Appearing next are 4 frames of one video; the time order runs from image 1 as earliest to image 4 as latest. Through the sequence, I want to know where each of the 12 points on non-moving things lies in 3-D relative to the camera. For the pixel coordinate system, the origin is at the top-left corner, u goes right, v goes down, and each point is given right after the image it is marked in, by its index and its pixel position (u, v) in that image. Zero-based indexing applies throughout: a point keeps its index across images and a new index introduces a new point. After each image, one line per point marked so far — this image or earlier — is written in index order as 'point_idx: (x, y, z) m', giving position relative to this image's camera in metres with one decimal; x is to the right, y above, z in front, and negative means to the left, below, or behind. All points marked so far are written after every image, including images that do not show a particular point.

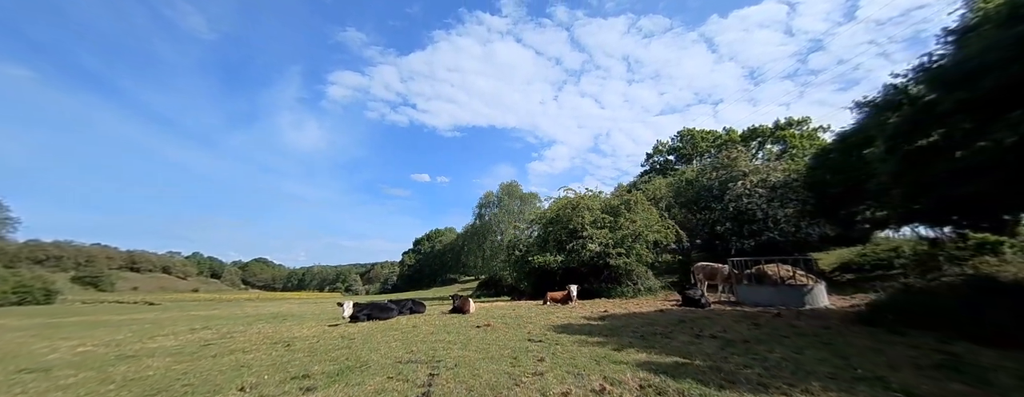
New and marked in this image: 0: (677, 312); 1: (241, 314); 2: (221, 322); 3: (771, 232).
0: (+4.5, -3.1, +9.1) m
1: (-14.5, -6.3, +18.1) m
2: (-11.2, -4.8, +13.0) m
3: (+14.6, -1.9, +18.9) m
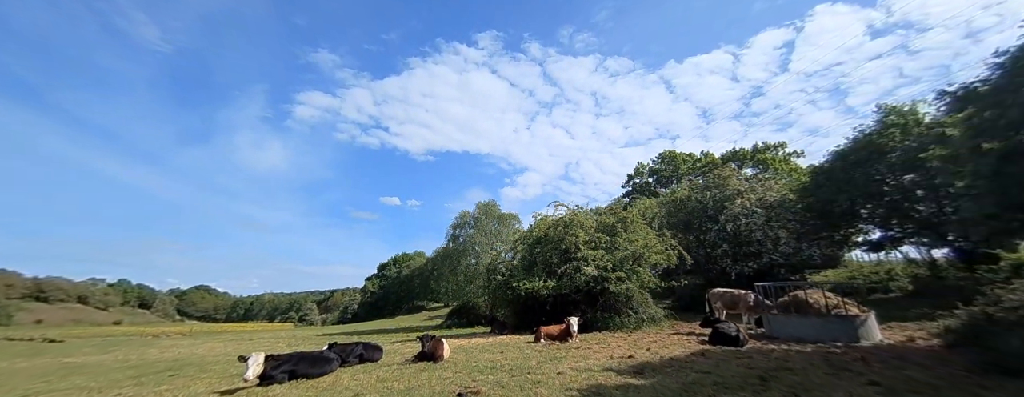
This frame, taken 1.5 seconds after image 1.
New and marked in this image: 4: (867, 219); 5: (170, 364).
0: (+4.4, -3.3, +6.7) m
1: (-15.4, -6.8, +13.8) m
2: (-11.6, -4.9, +9.1) m
3: (+13.6, -2.9, +17.4) m
4: (+13.1, -0.8, +12.5) m
5: (-12.0, -5.8, +11.6) m
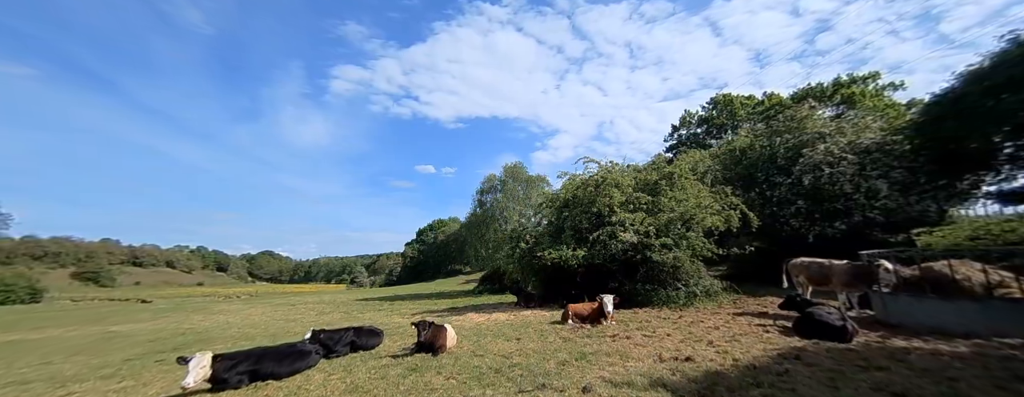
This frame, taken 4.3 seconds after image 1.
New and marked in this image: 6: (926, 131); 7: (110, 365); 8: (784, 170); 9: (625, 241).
0: (+4.6, -2.4, +4.6) m
1: (-14.2, -5.6, +14.0) m
2: (-11.1, -4.2, +8.8) m
3: (+14.8, -0.6, +14.1) m
4: (+13.7, +1.0, +9.1) m
5: (-11.2, -4.8, +11.4) m
6: (+12.6, +2.0, +10.1) m
7: (-9.1, -3.8, +7.5) m
8: (+13.3, +1.4, +16.3) m
9: (+4.1, -1.5, +11.9) m
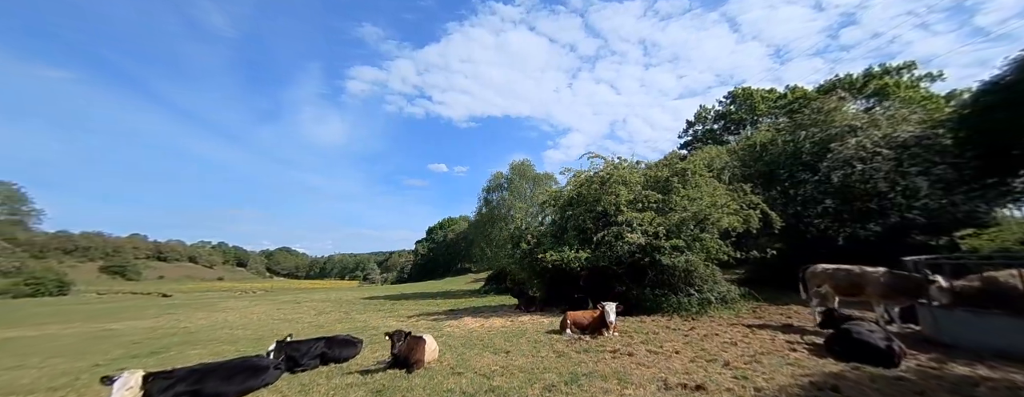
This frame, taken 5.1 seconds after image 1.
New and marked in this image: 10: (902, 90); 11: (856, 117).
0: (+4.2, -2.3, +3.6) m
1: (-14.3, -5.5, +13.8) m
2: (-11.2, -4.1, +8.4) m
3: (+14.8, -0.5, +12.8) m
4: (+13.5, +1.0, +7.8) m
5: (-11.3, -4.7, +11.0) m
6: (+12.5, +2.1, +8.8) m
7: (-9.4, -3.7, +7.1) m
8: (+13.4, +1.5, +15.0) m
9: (+4.0, -1.4, +10.9) m
10: (+22.9, +6.4, +19.5) m
11: (+15.0, +3.6, +14.5) m
